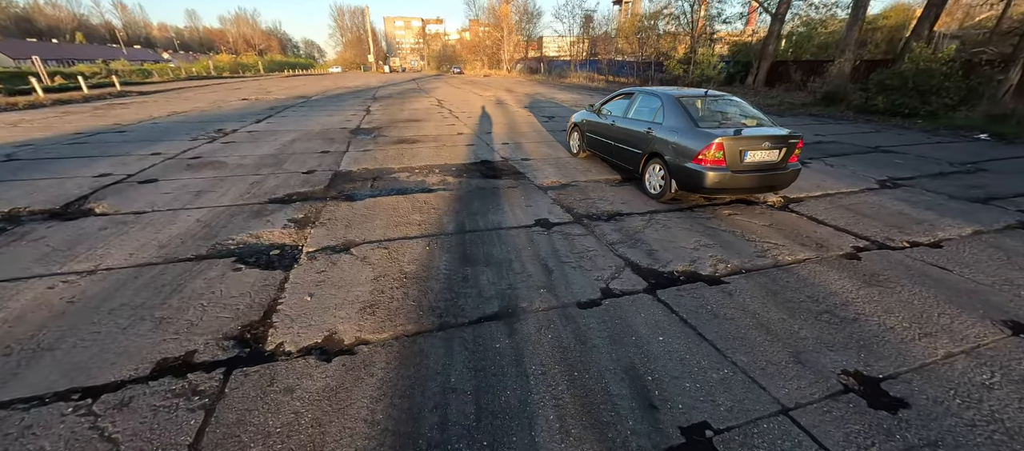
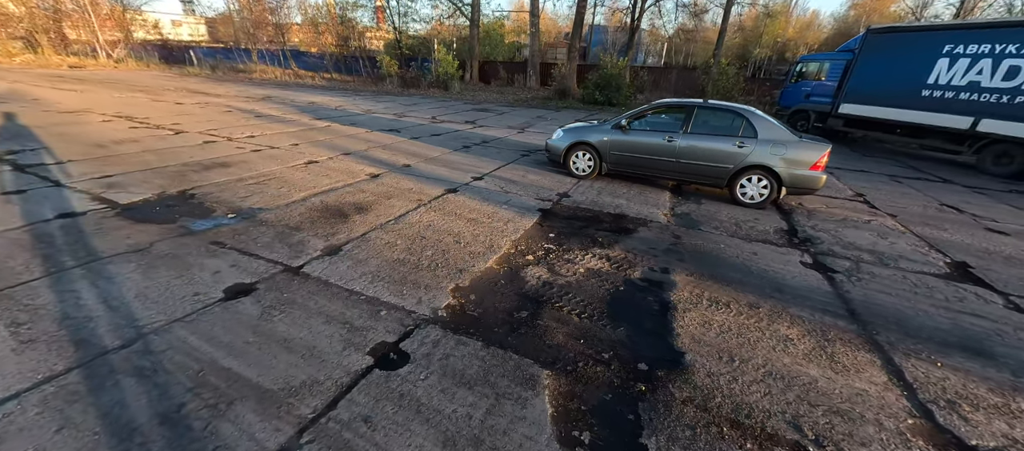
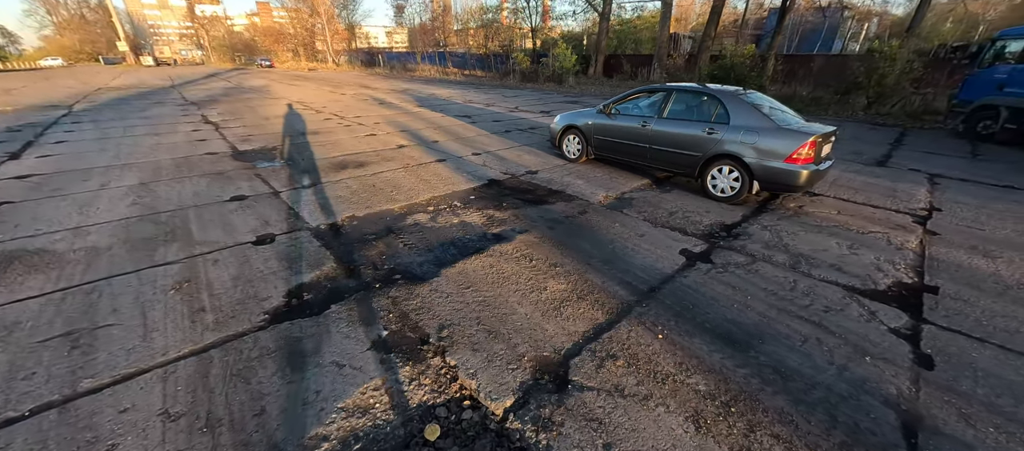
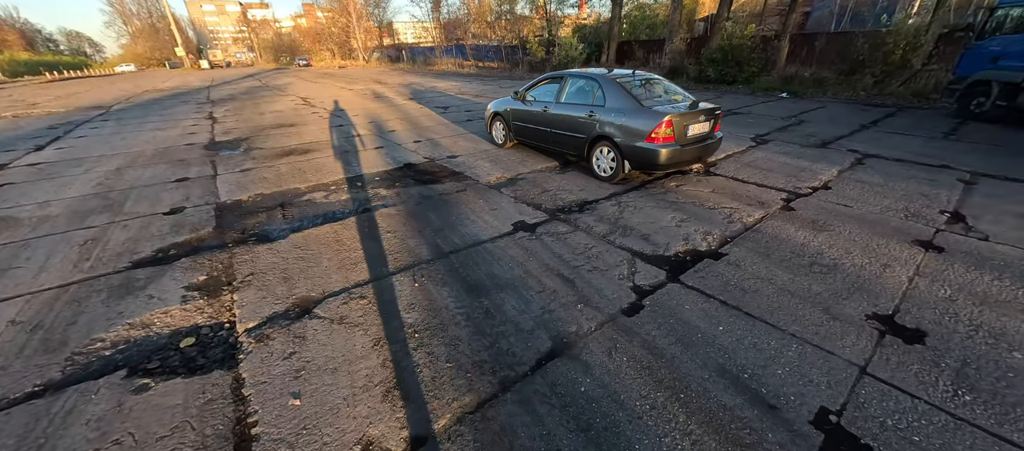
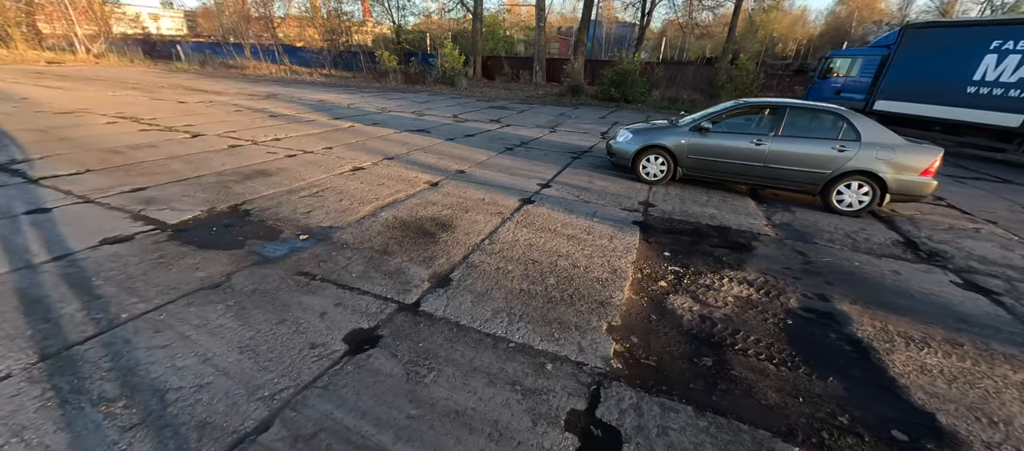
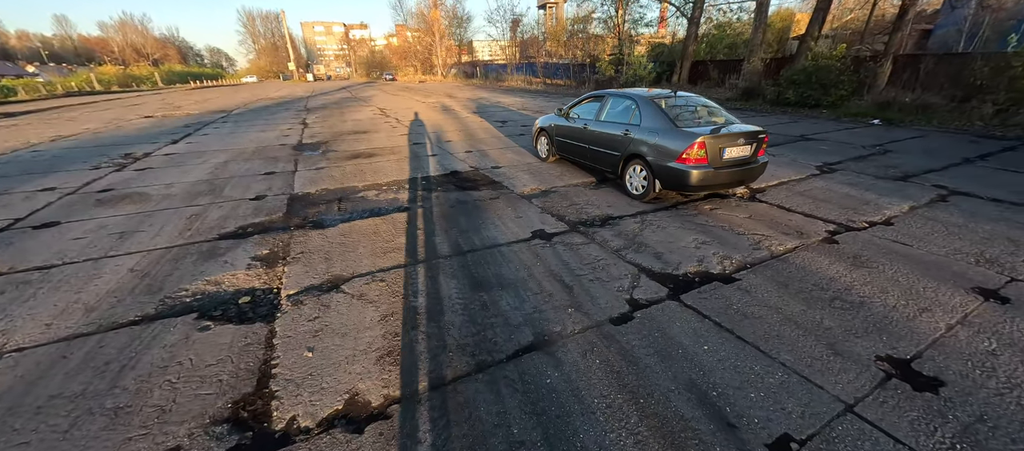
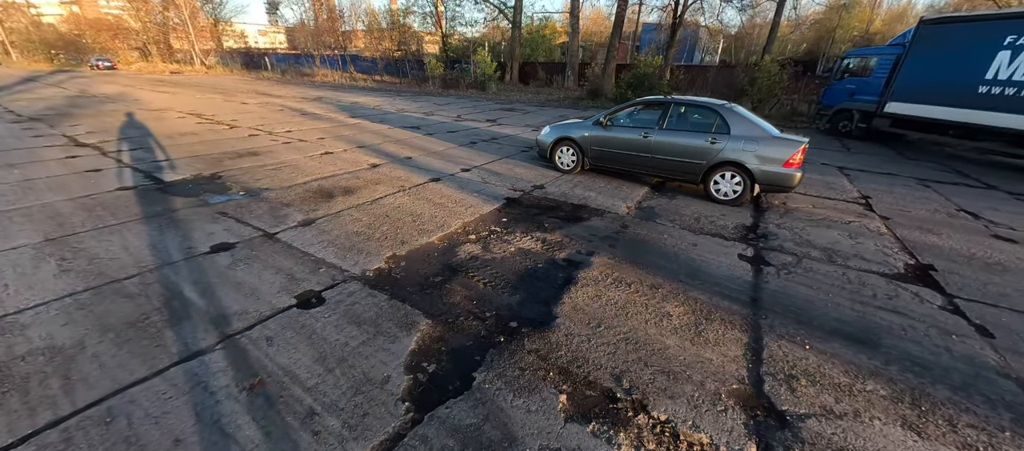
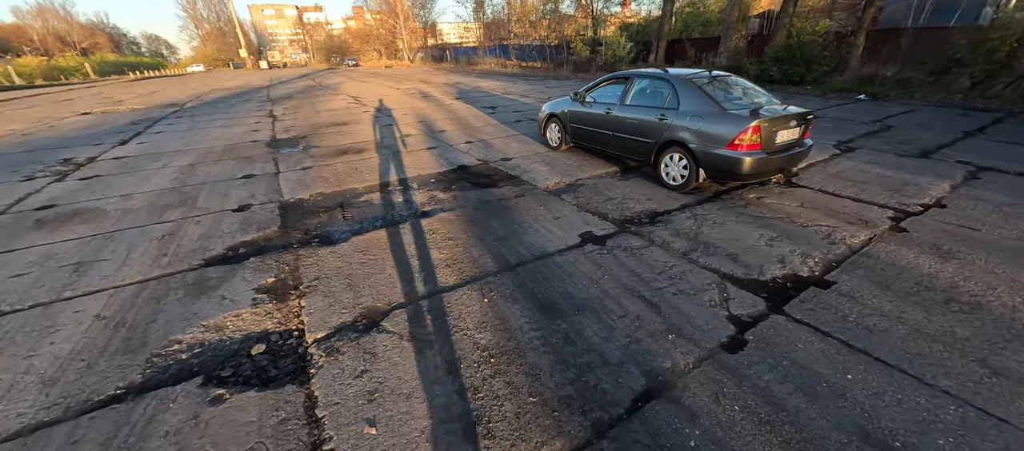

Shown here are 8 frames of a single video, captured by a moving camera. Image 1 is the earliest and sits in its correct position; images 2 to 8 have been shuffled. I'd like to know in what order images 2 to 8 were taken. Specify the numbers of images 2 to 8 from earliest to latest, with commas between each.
6, 4, 8, 3, 7, 2, 5
